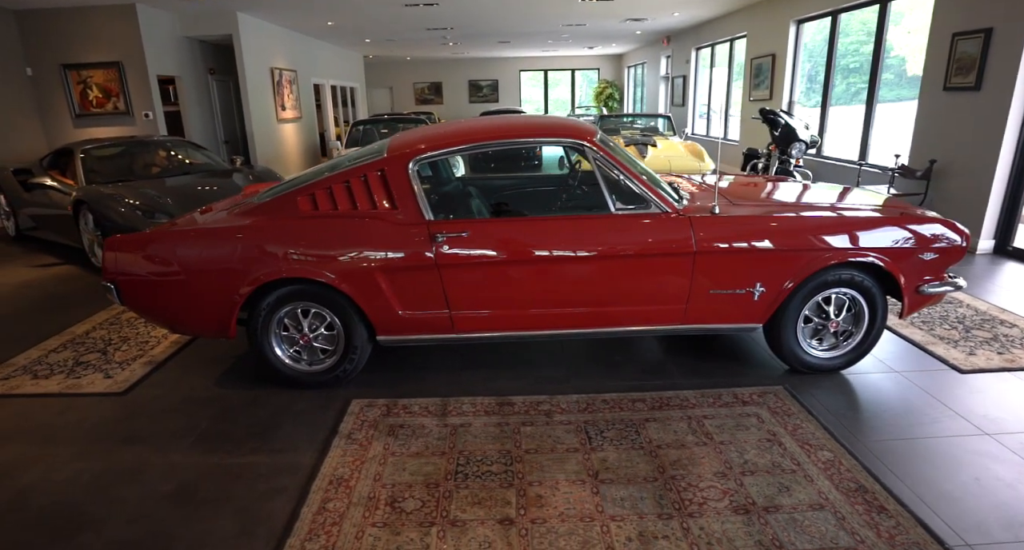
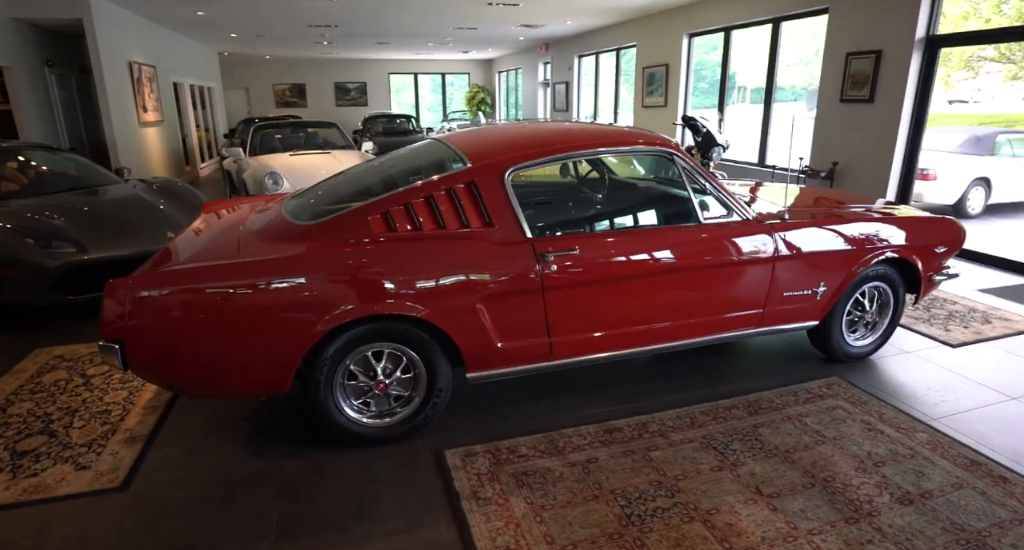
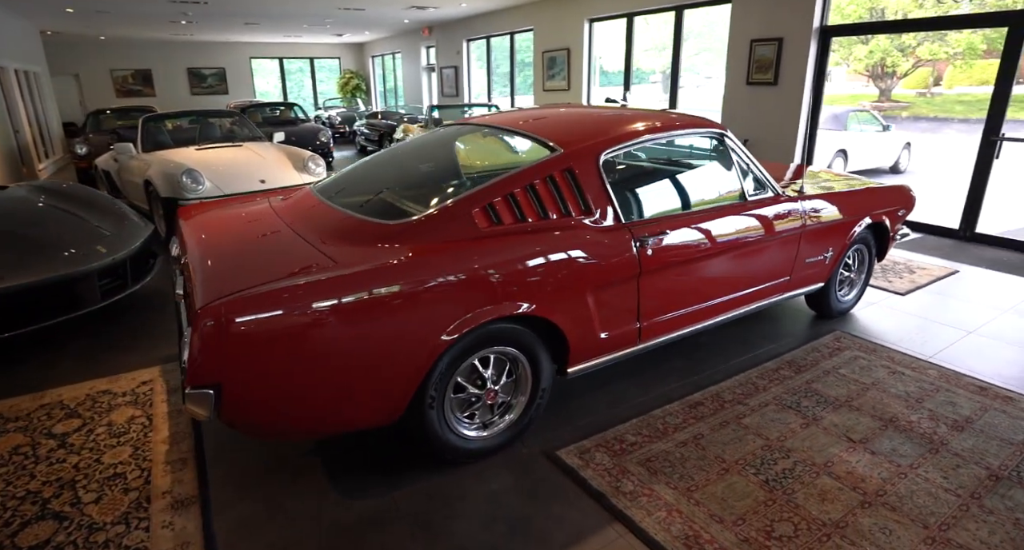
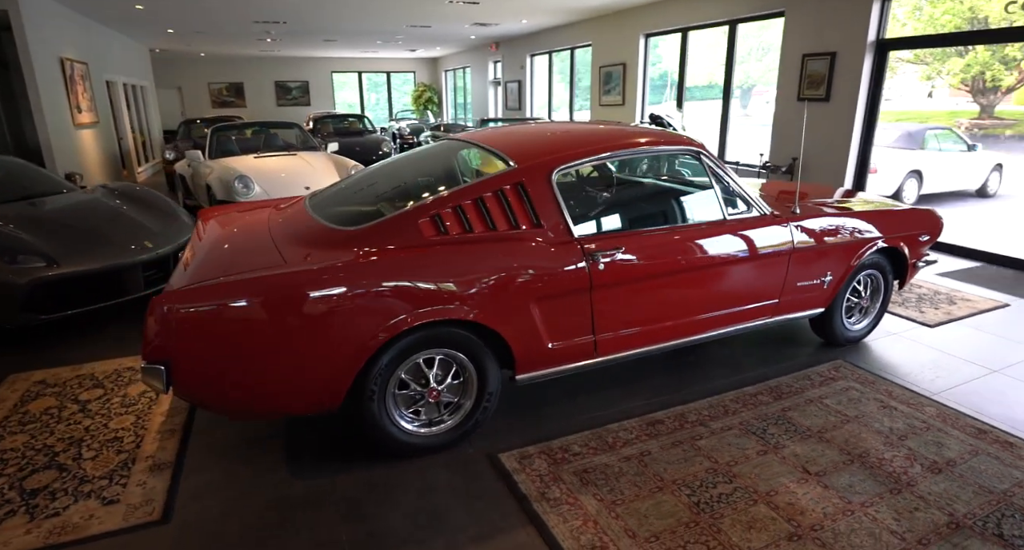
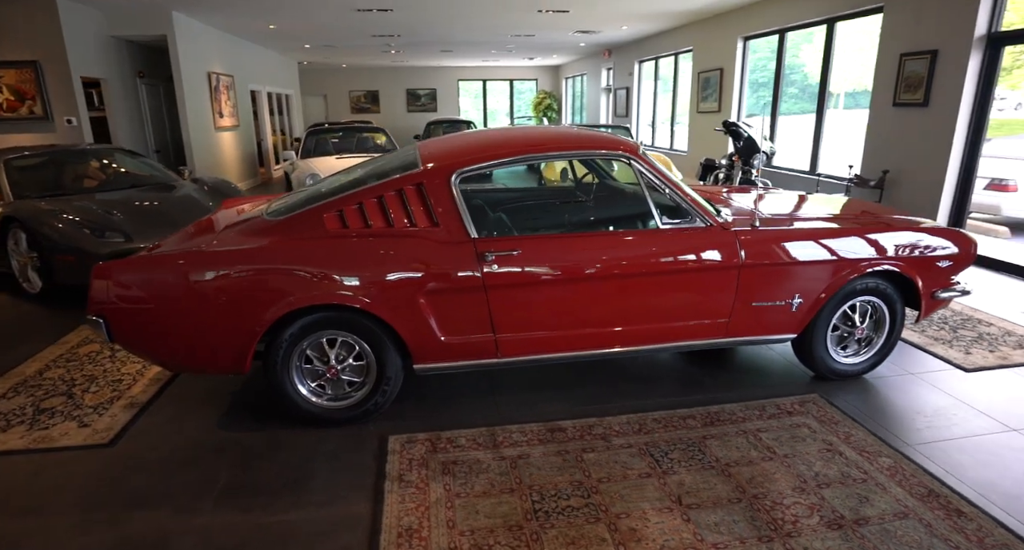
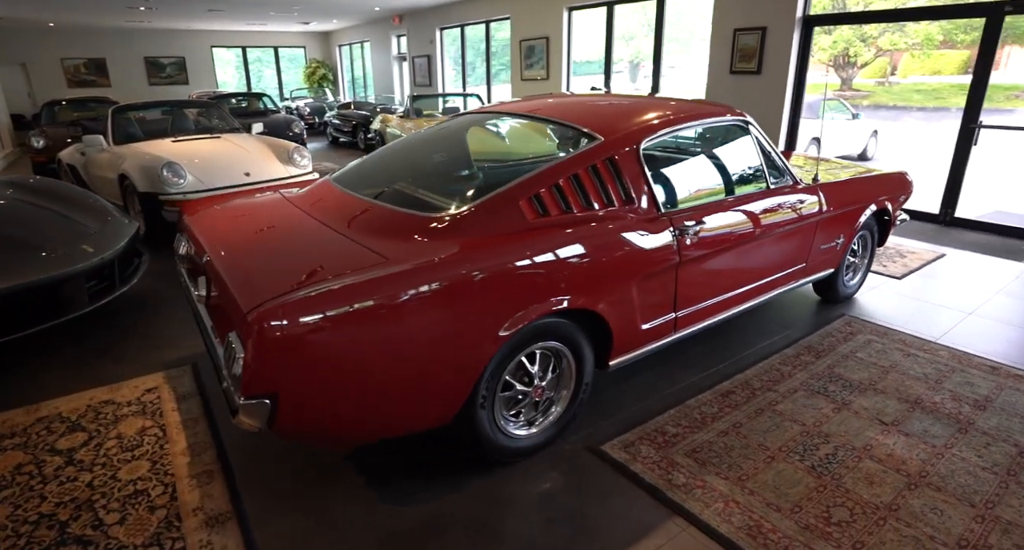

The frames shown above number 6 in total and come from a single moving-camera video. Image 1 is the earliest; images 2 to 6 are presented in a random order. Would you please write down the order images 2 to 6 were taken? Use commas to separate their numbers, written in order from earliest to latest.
5, 2, 4, 3, 6
